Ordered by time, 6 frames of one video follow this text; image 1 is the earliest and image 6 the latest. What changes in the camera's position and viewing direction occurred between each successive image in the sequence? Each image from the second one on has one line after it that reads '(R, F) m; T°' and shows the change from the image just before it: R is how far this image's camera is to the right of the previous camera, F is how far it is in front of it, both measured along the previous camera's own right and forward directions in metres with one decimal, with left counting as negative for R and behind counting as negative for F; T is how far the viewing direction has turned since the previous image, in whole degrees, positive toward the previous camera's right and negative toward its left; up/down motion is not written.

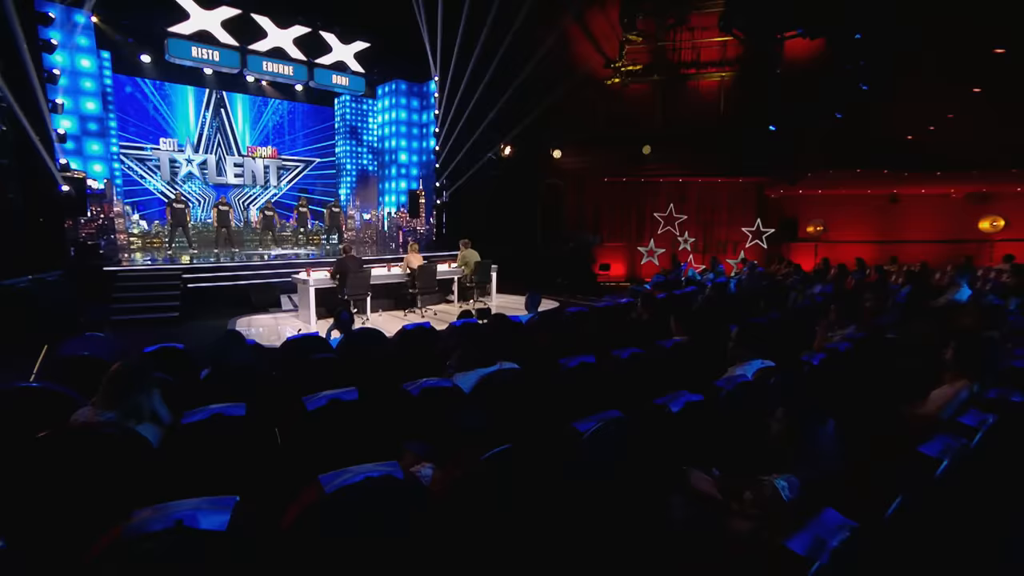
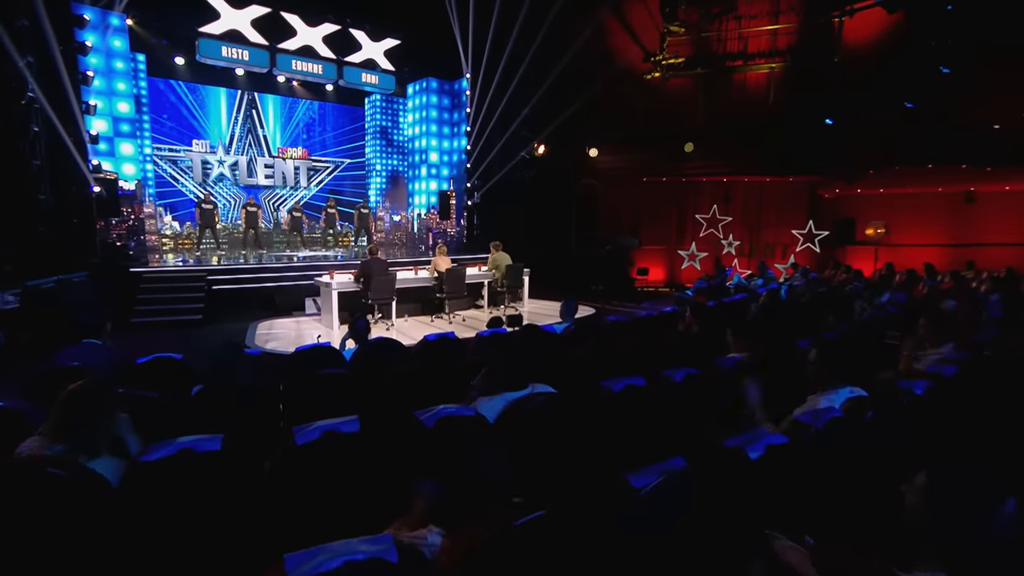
(0.0, +0.4) m; -3°
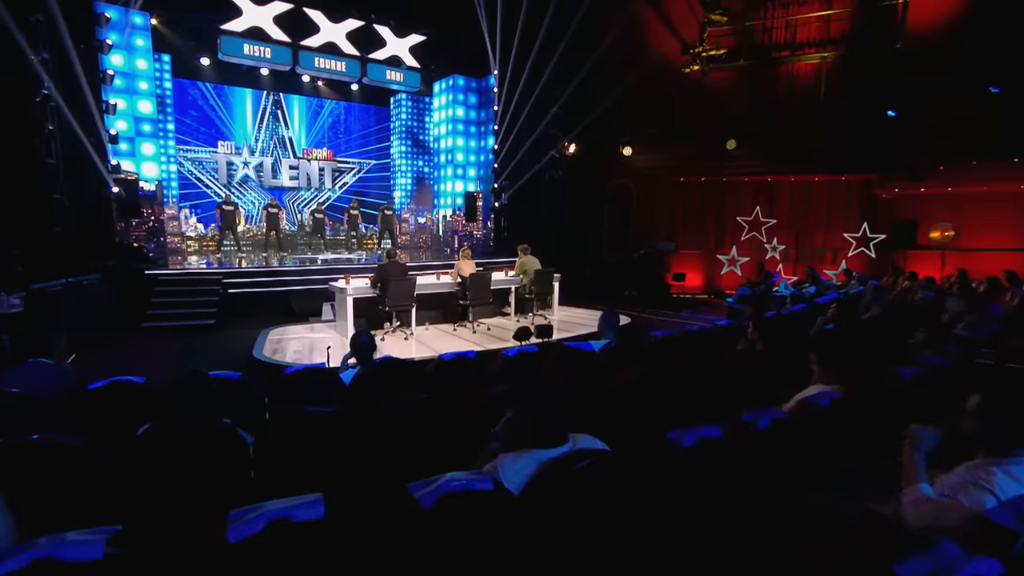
(0.0, +0.5) m; -3°
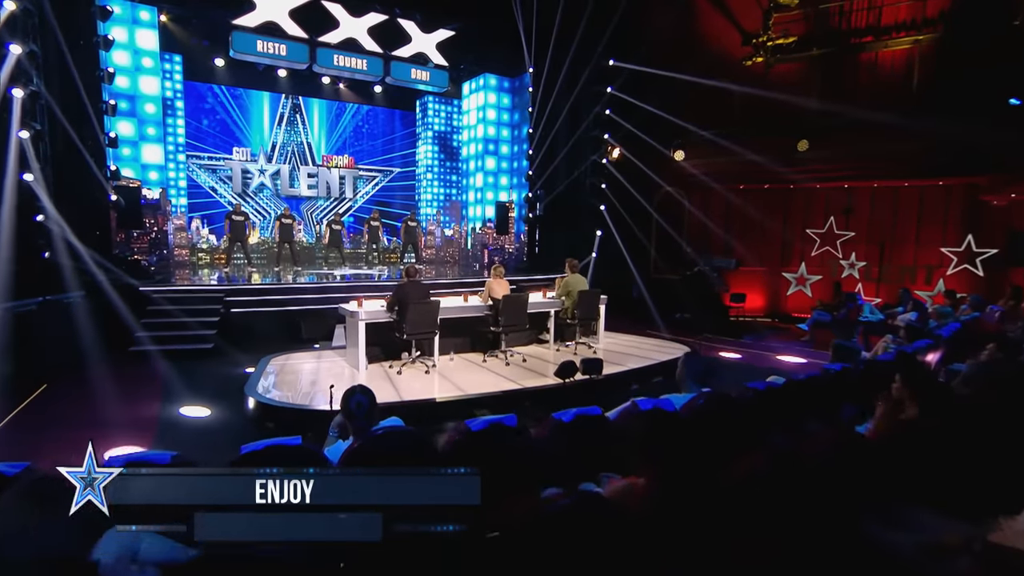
(-0.1, +1.0) m; -3°
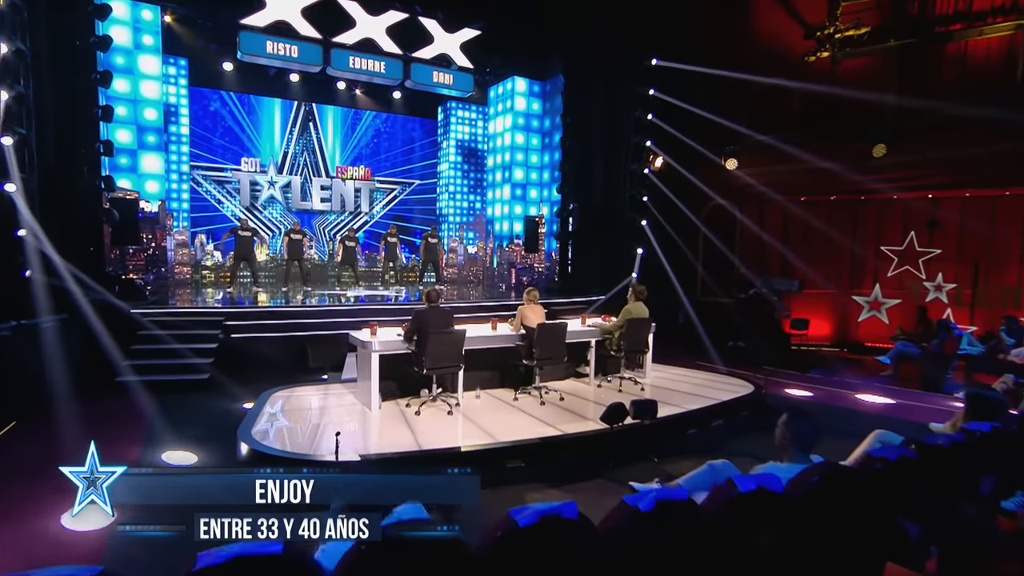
(-0.2, +0.9) m; -2°
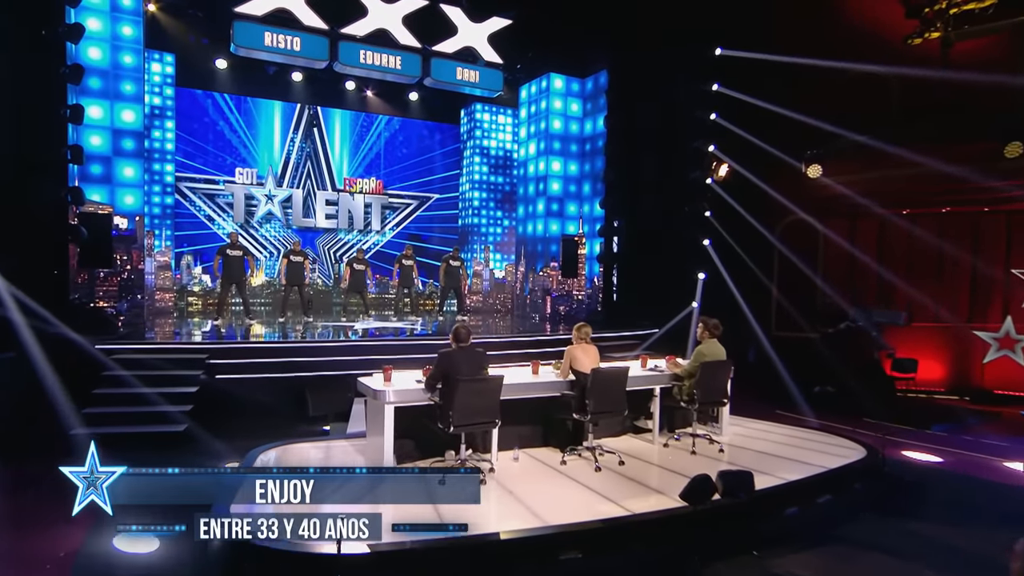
(-0.3, +1.3) m; -1°
